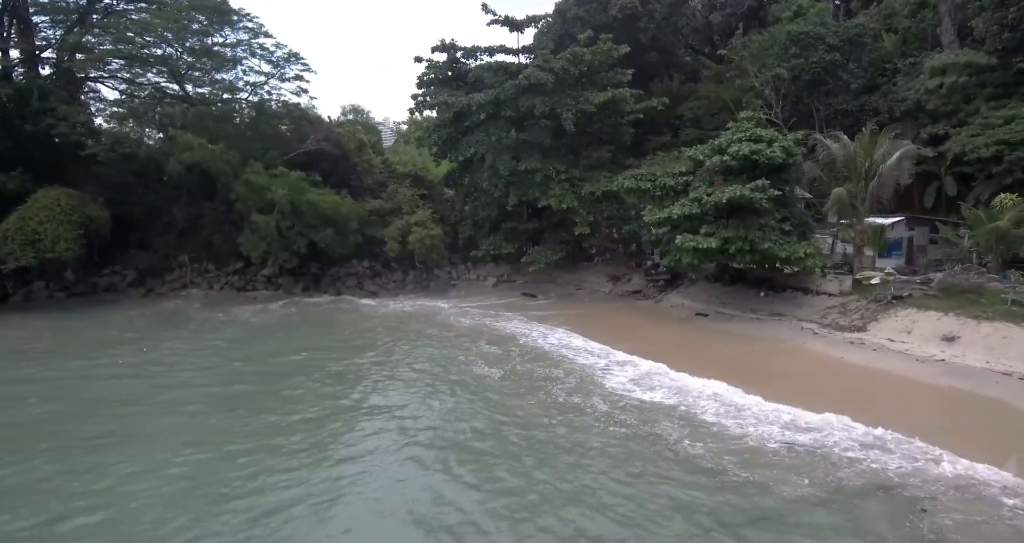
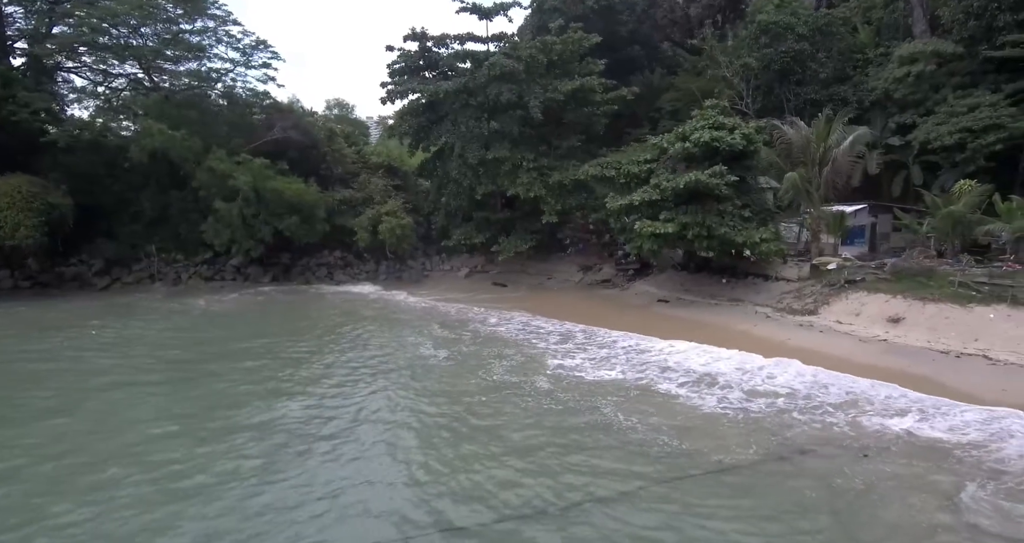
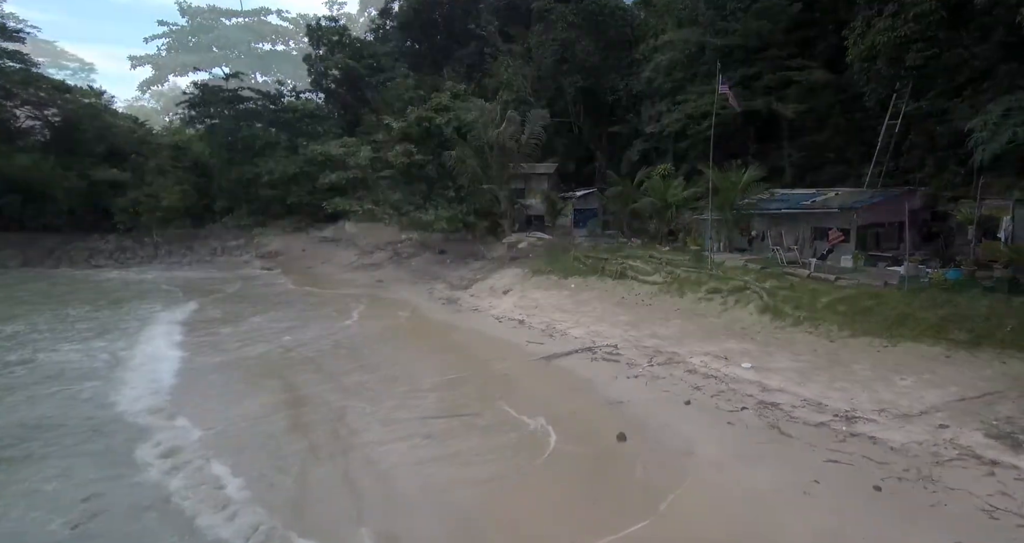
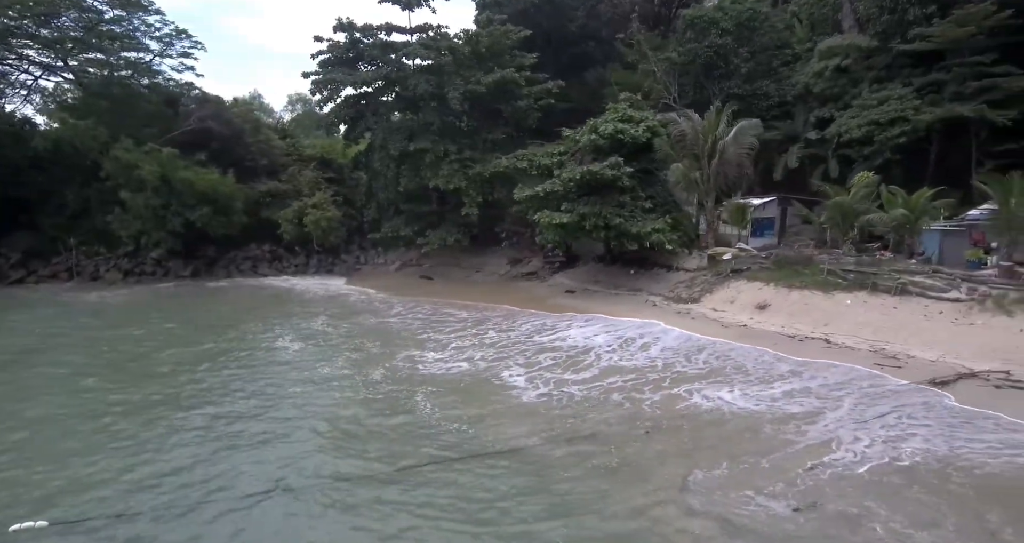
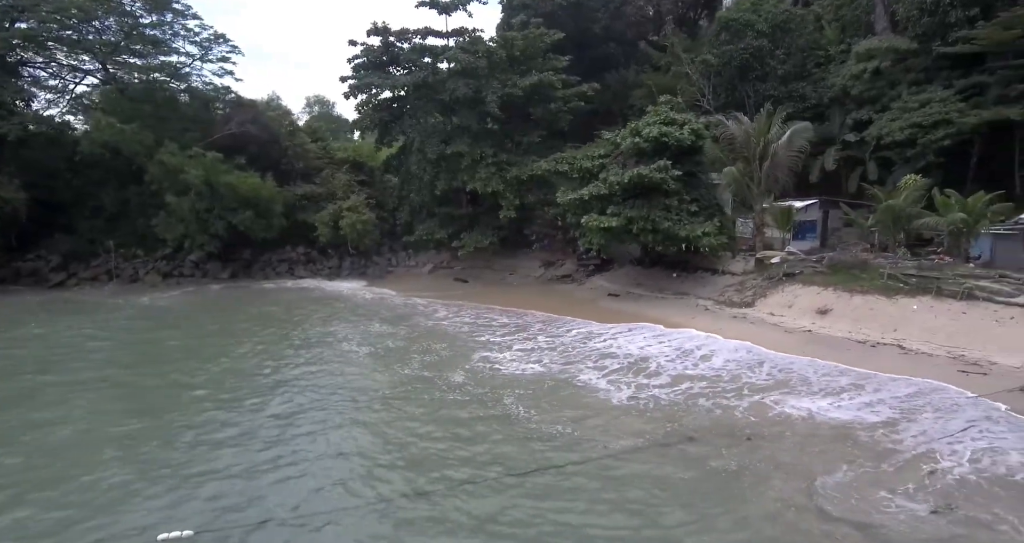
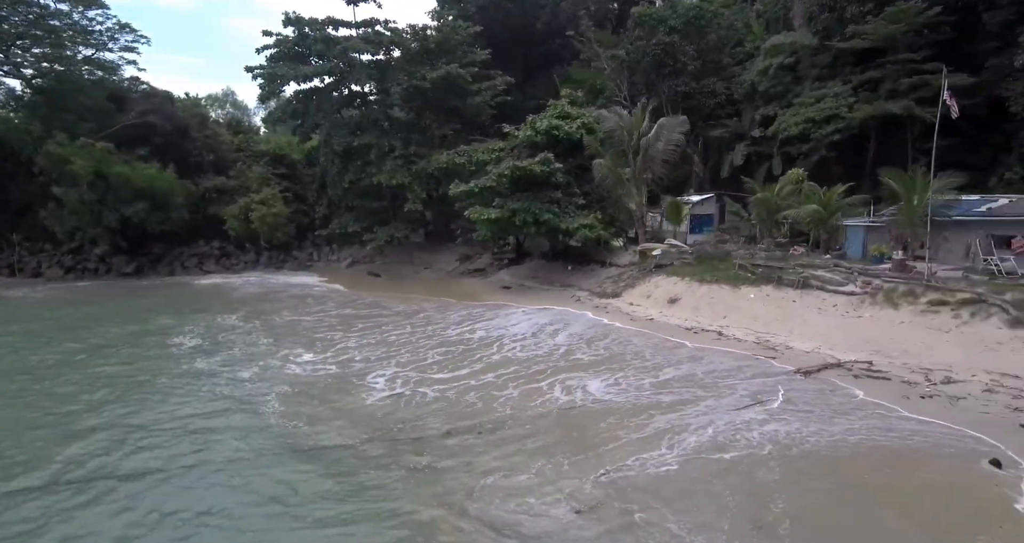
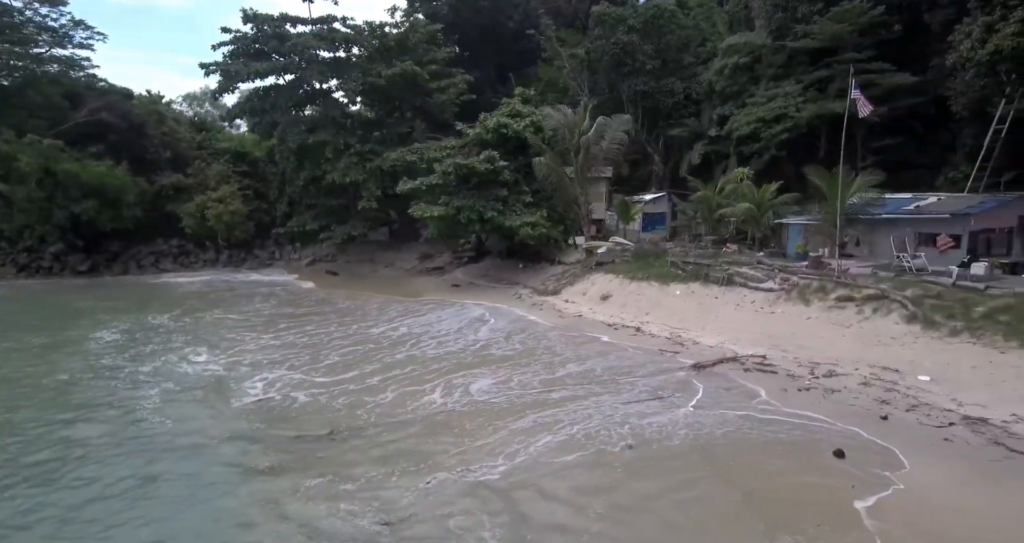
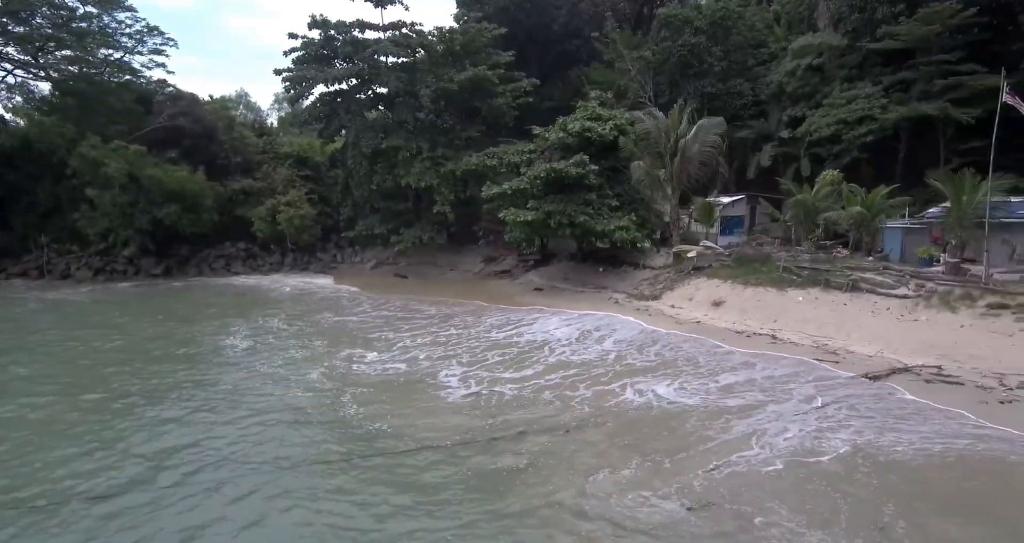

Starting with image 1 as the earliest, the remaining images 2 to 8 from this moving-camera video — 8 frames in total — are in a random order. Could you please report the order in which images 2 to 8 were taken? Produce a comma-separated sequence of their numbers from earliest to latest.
2, 5, 4, 8, 6, 7, 3
